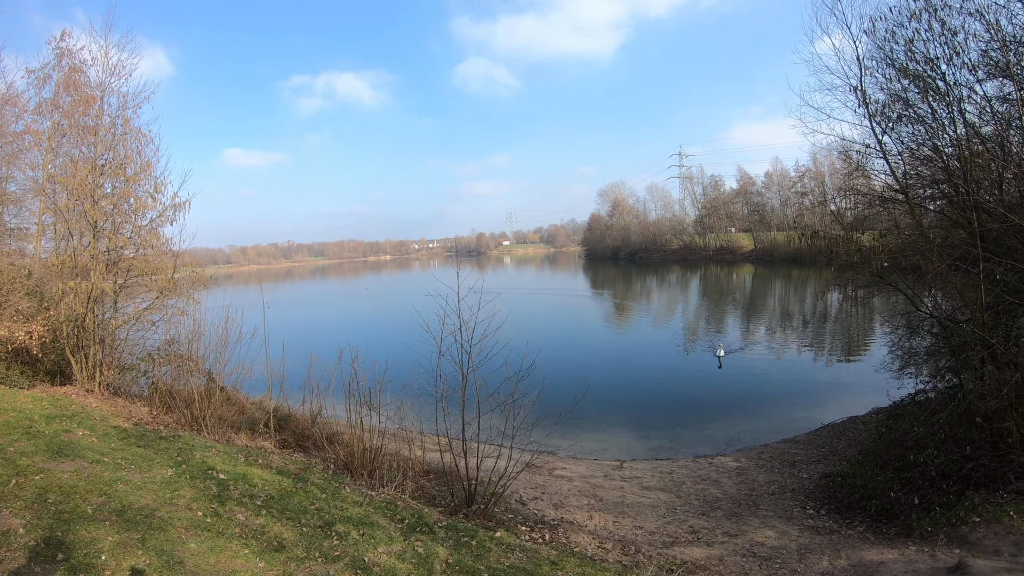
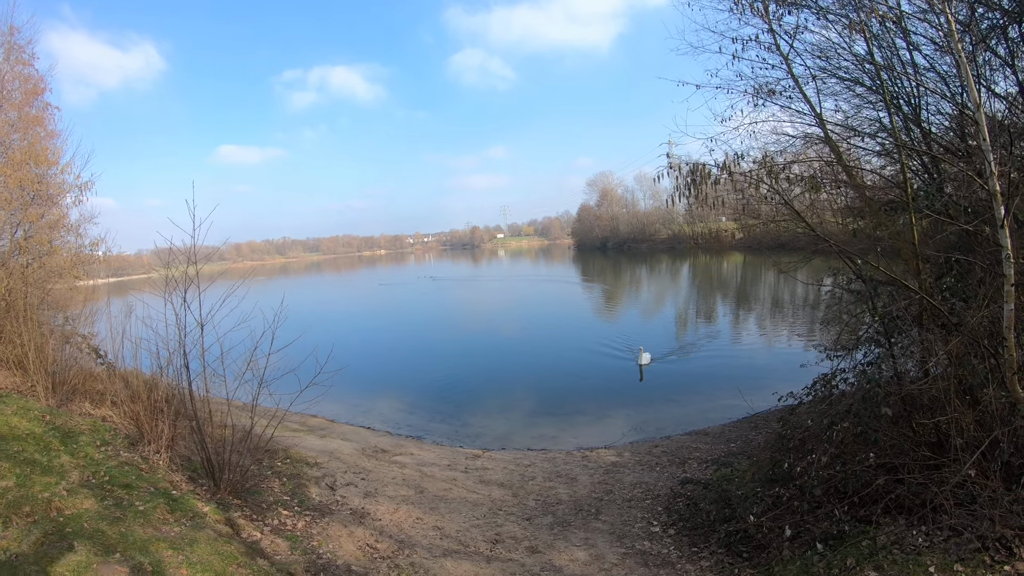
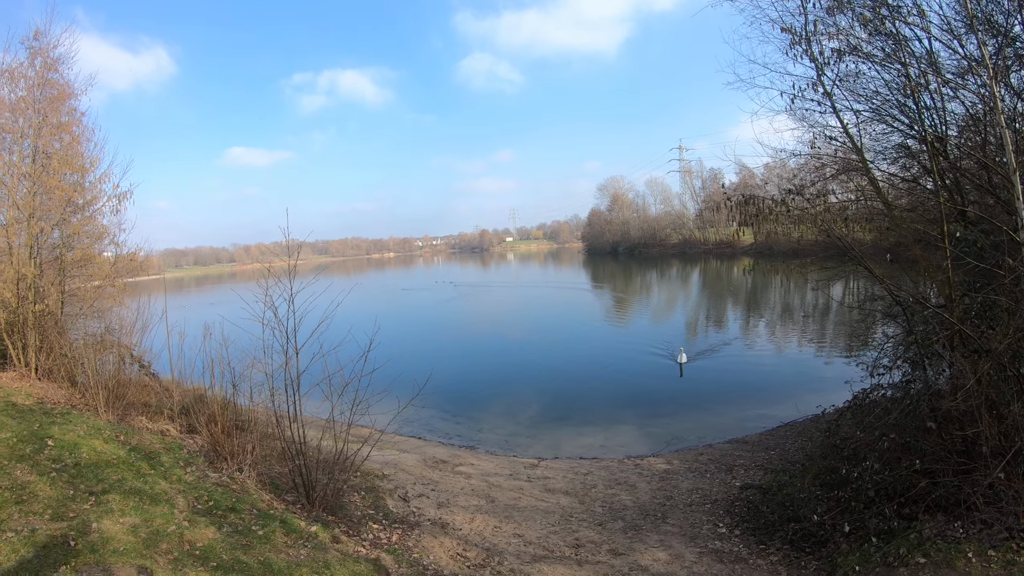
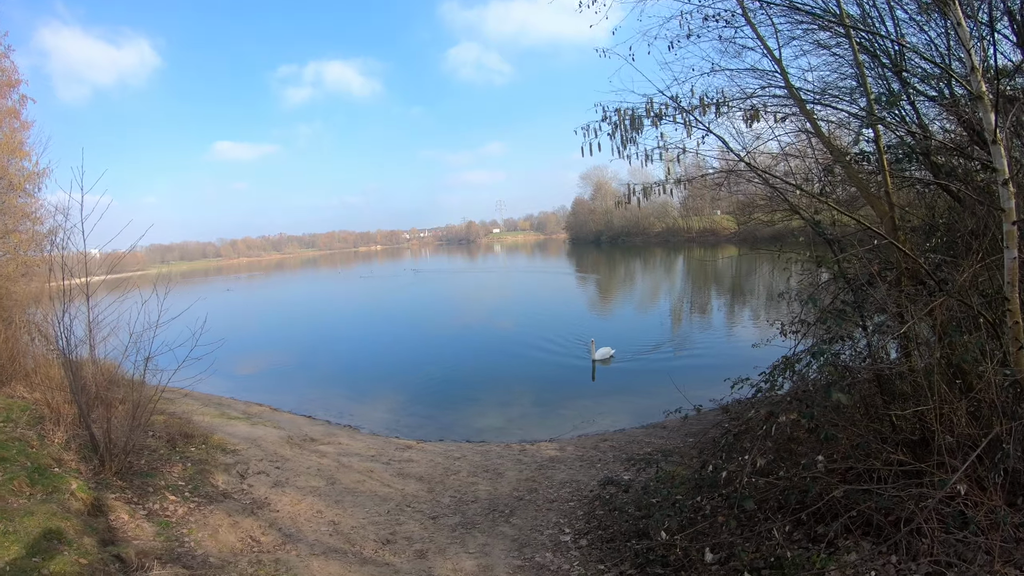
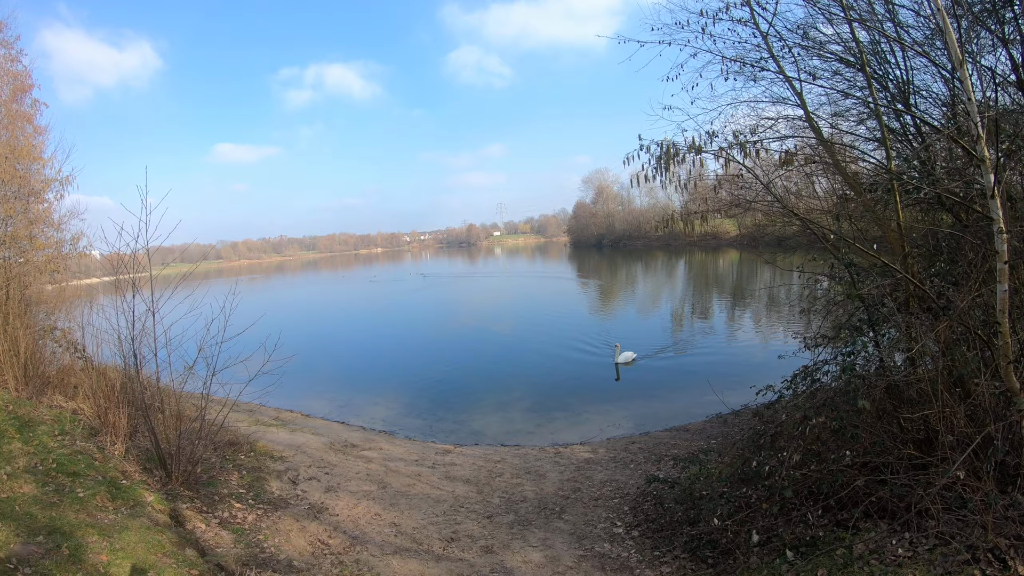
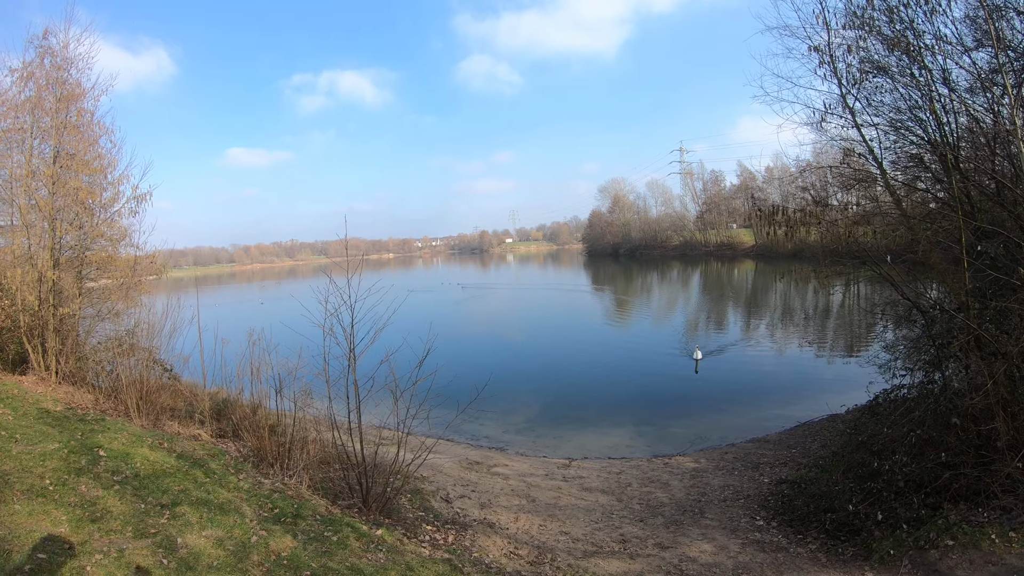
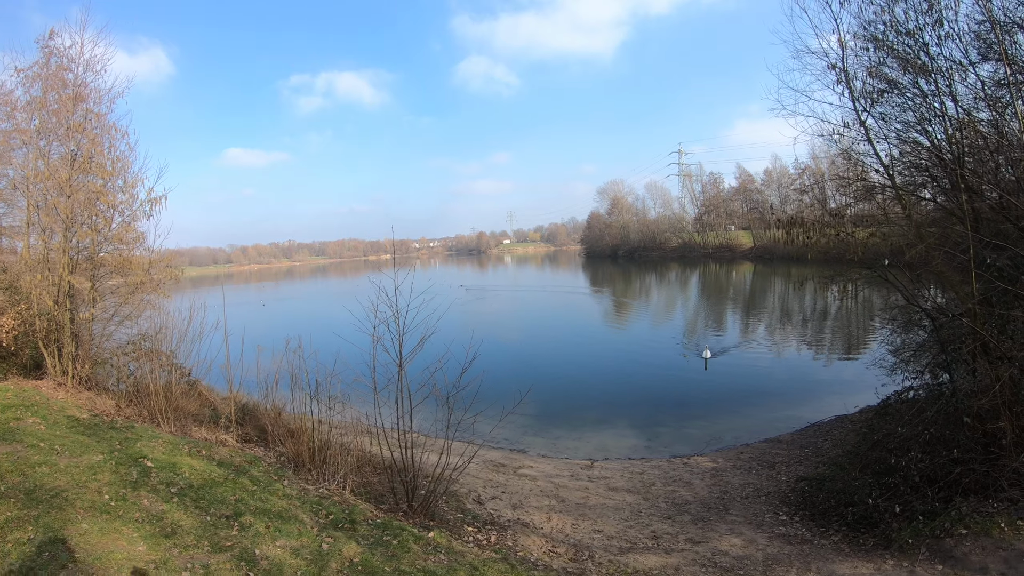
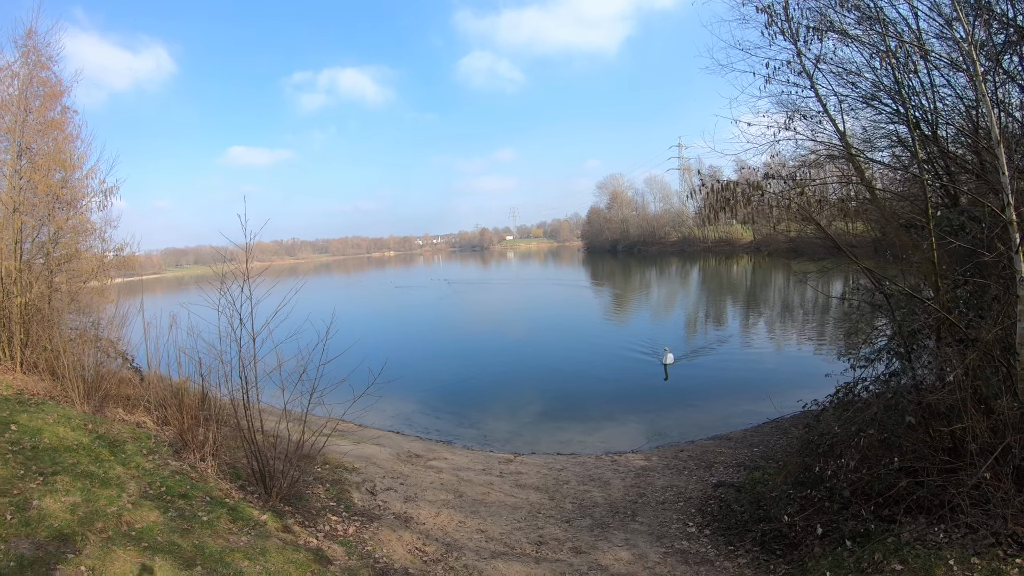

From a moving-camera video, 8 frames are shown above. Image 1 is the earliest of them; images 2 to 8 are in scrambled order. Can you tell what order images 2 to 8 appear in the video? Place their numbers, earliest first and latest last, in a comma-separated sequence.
7, 6, 3, 8, 2, 5, 4
